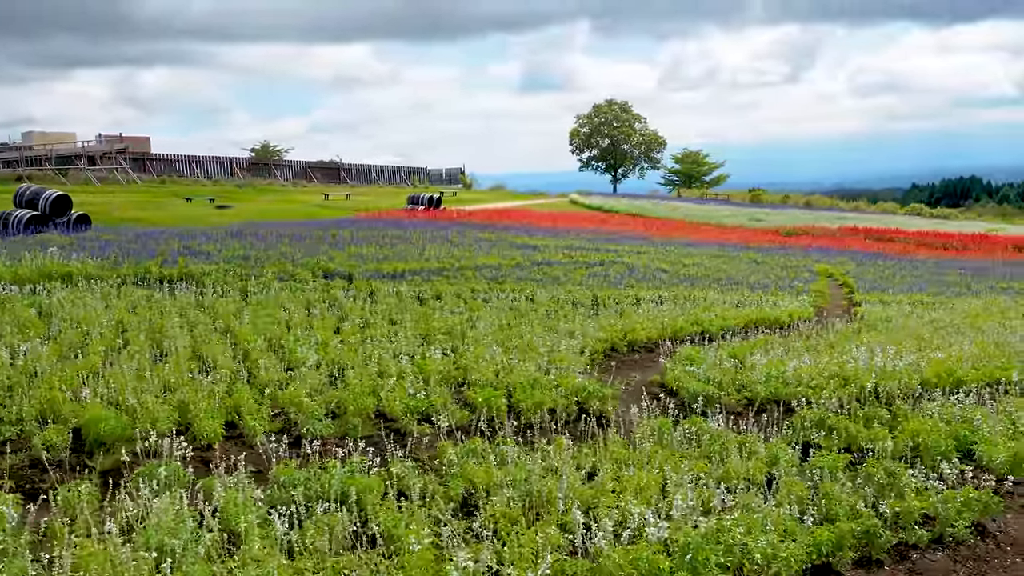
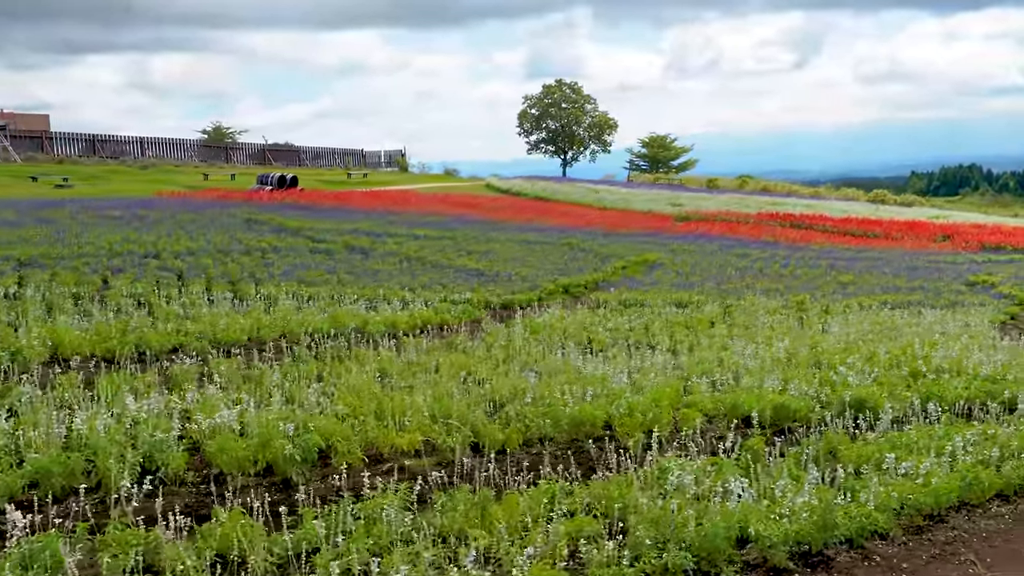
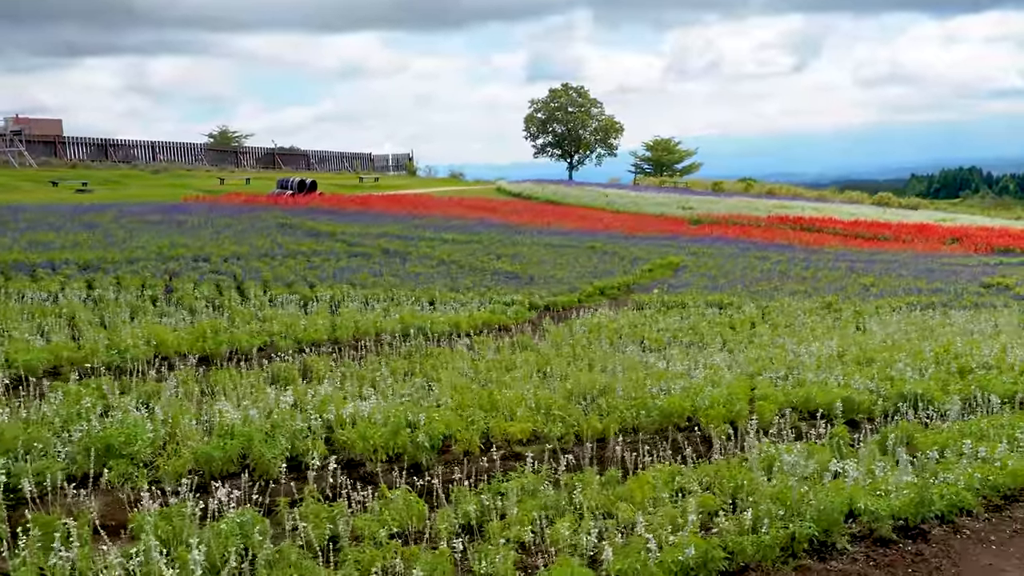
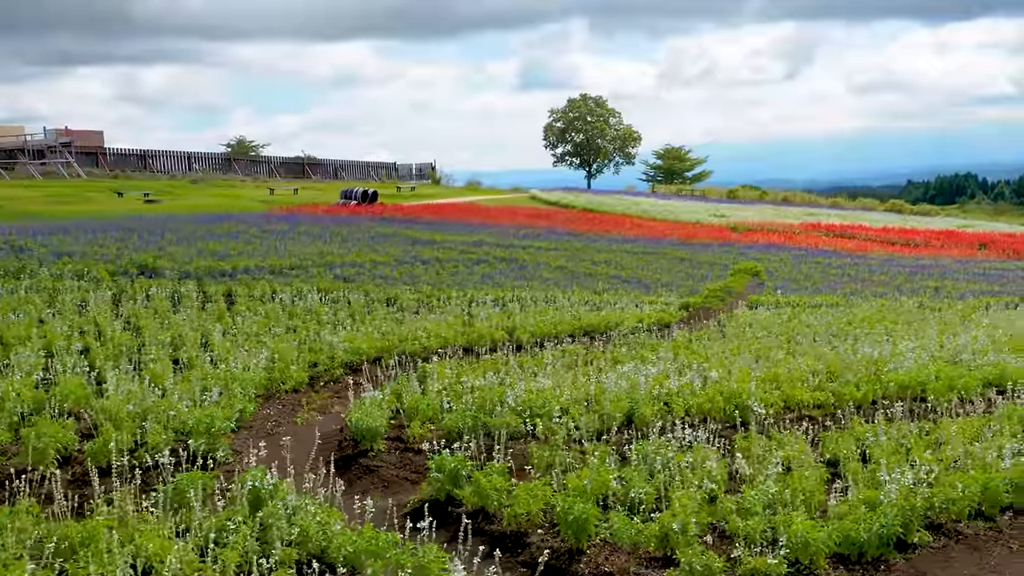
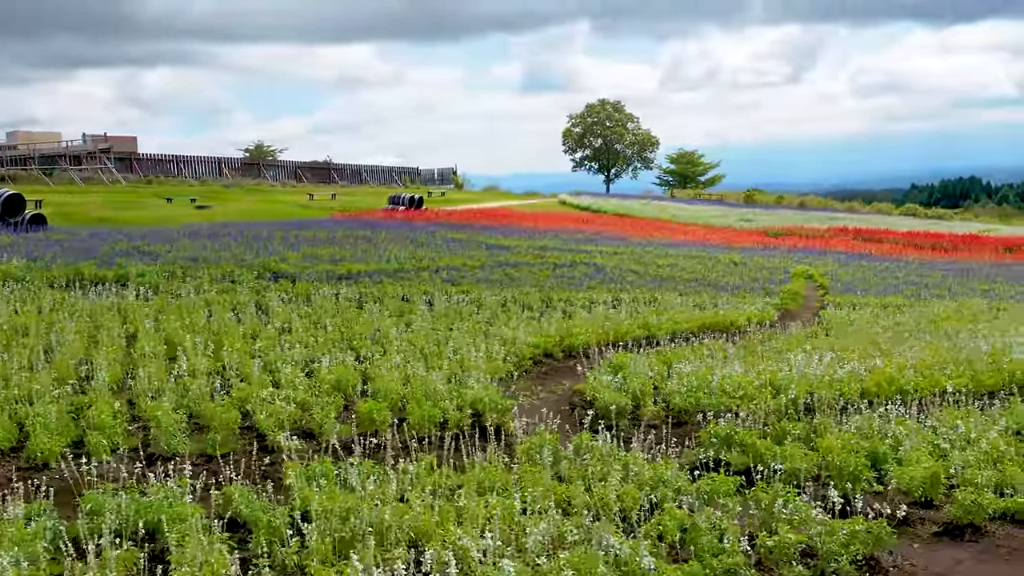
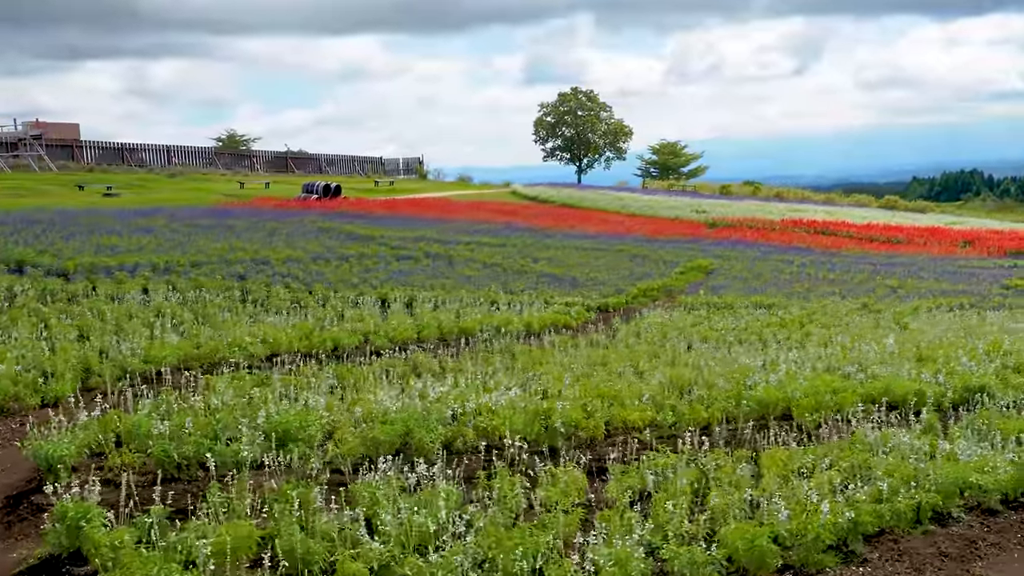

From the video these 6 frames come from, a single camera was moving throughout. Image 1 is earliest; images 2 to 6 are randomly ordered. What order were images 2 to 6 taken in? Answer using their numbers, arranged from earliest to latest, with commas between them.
5, 4, 6, 3, 2
